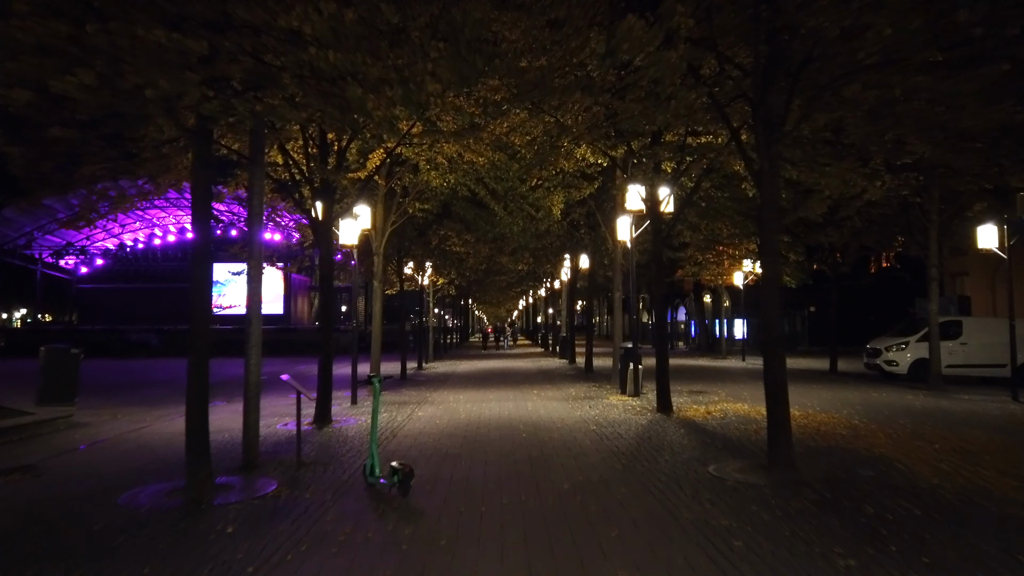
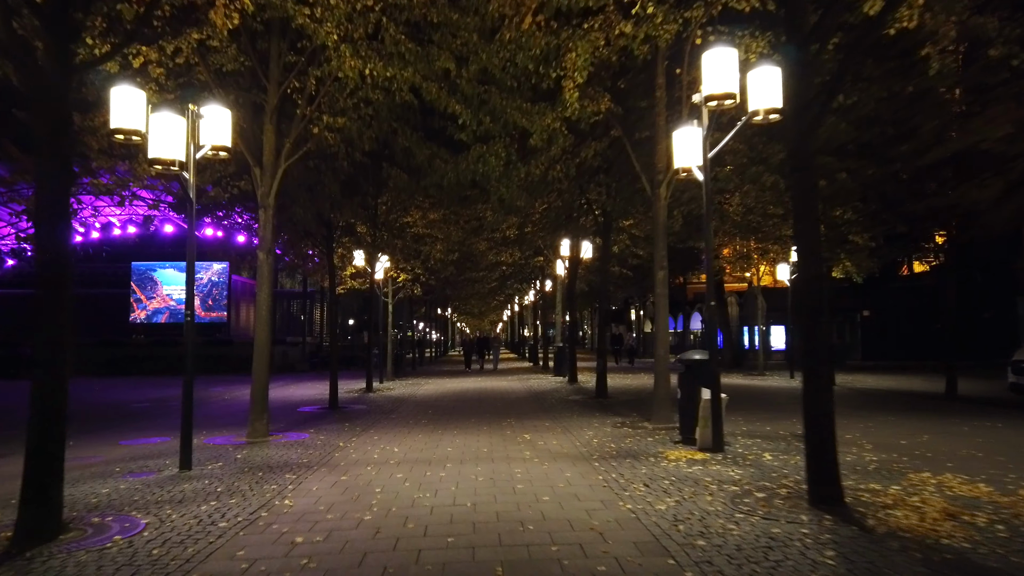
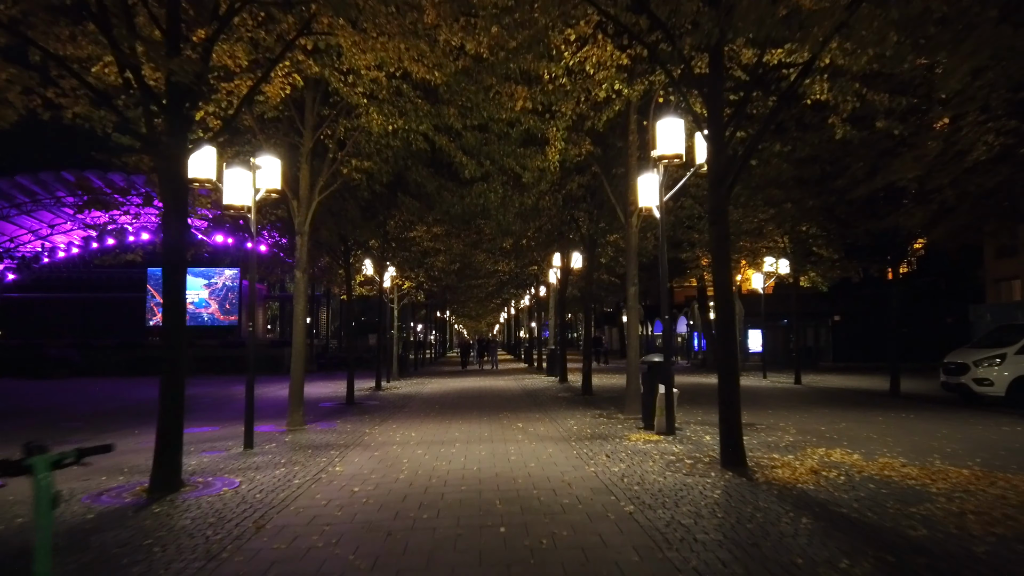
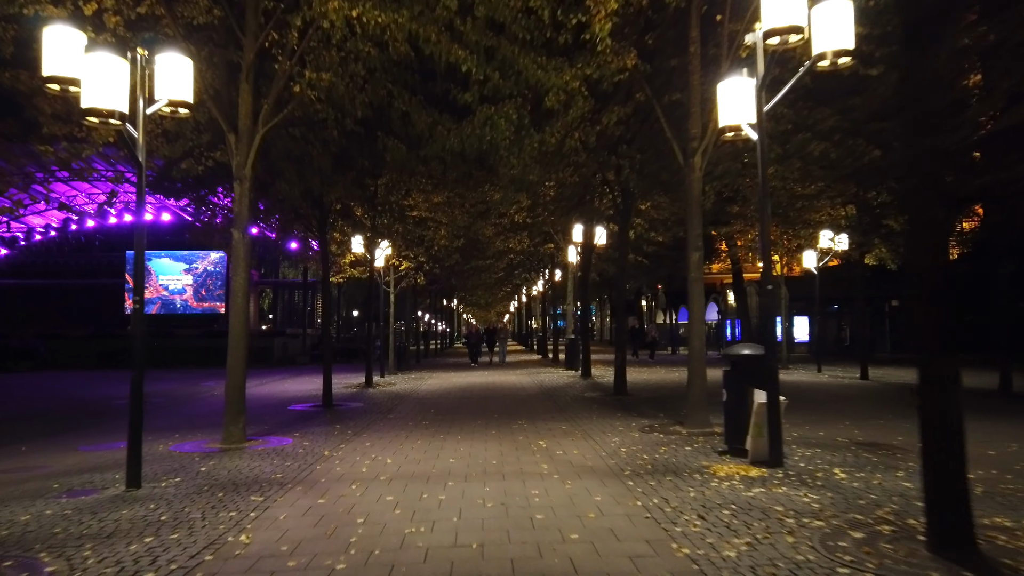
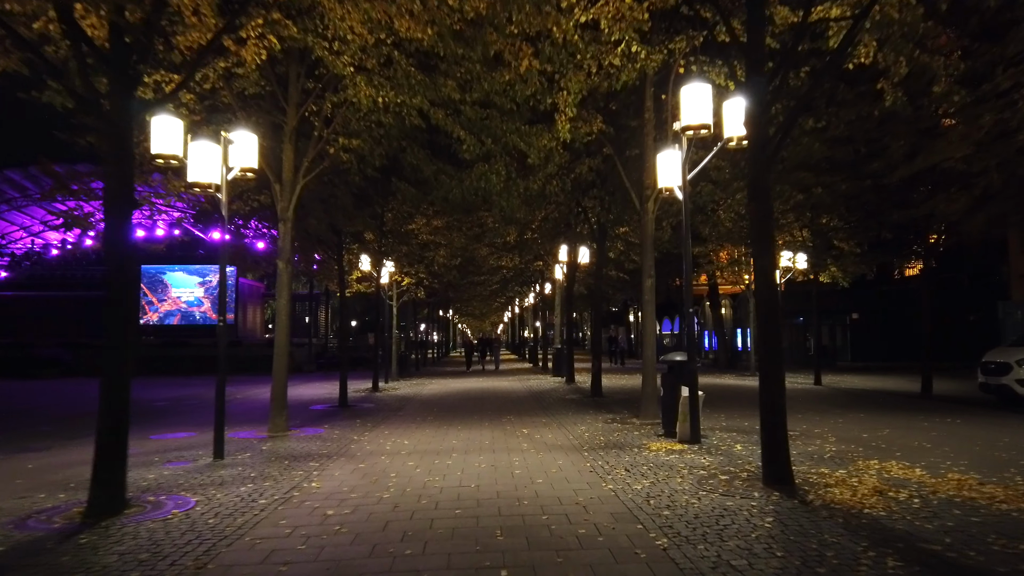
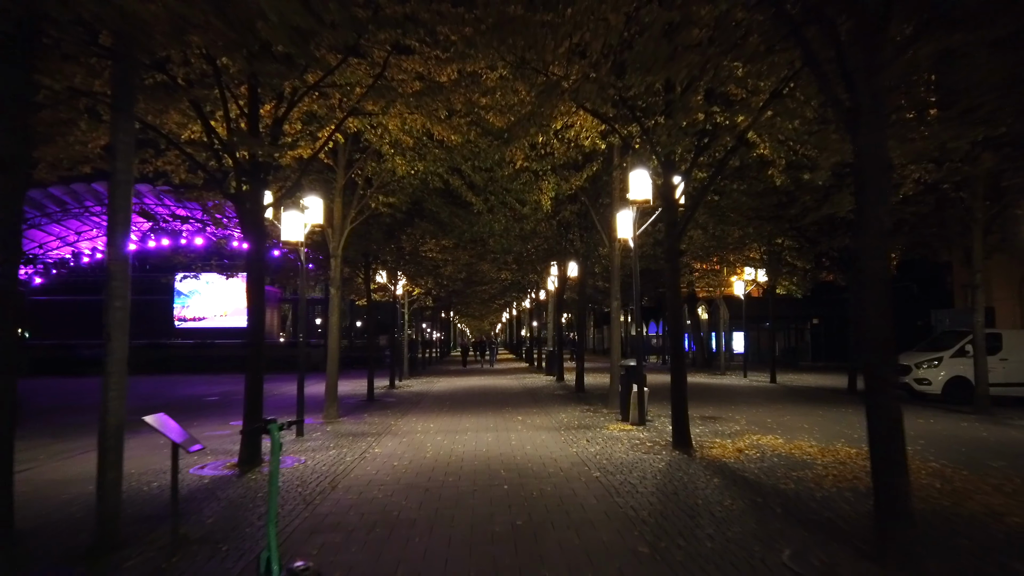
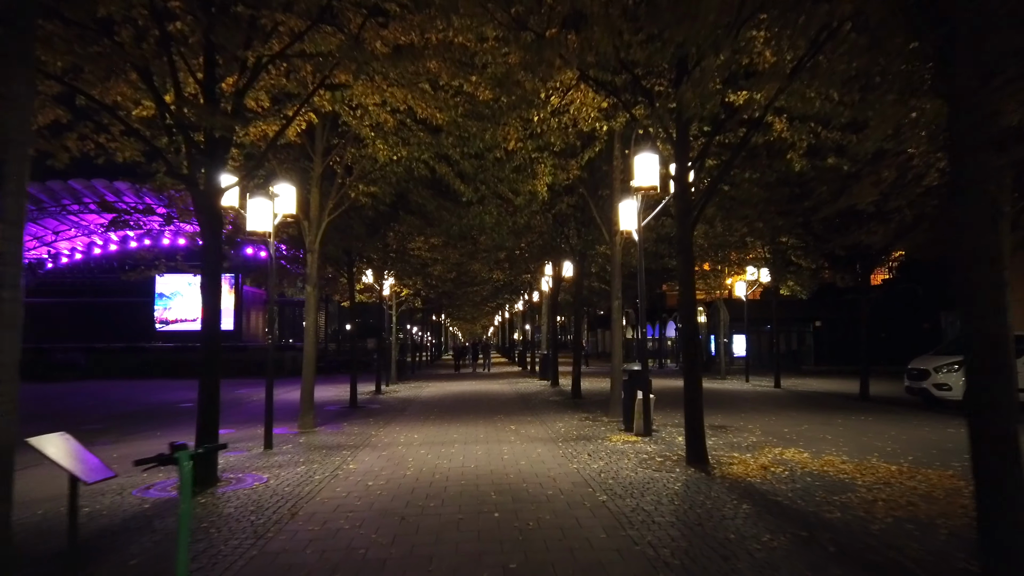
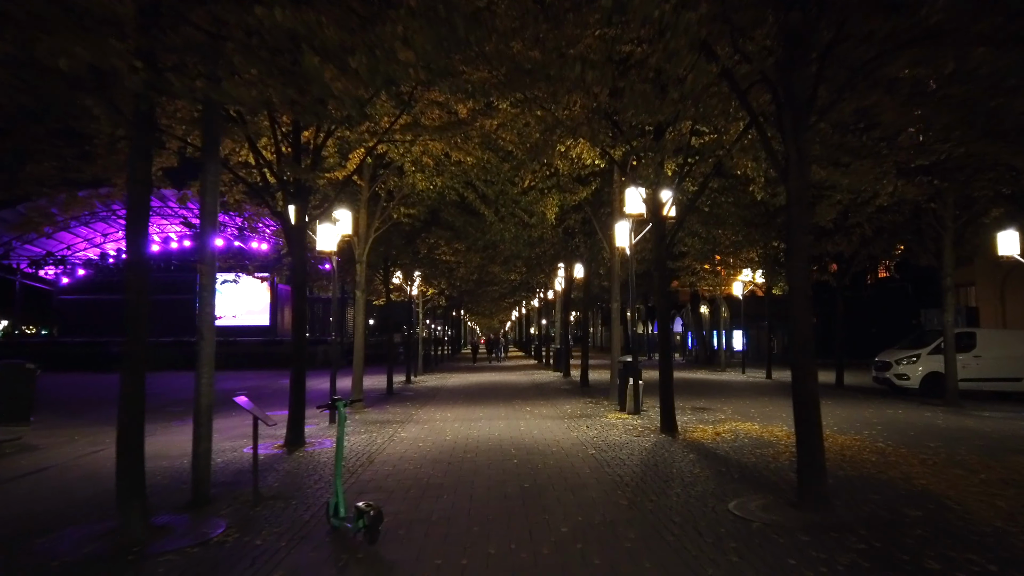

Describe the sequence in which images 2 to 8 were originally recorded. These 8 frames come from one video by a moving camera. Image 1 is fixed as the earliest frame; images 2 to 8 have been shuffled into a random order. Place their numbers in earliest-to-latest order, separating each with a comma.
8, 6, 7, 3, 5, 2, 4
